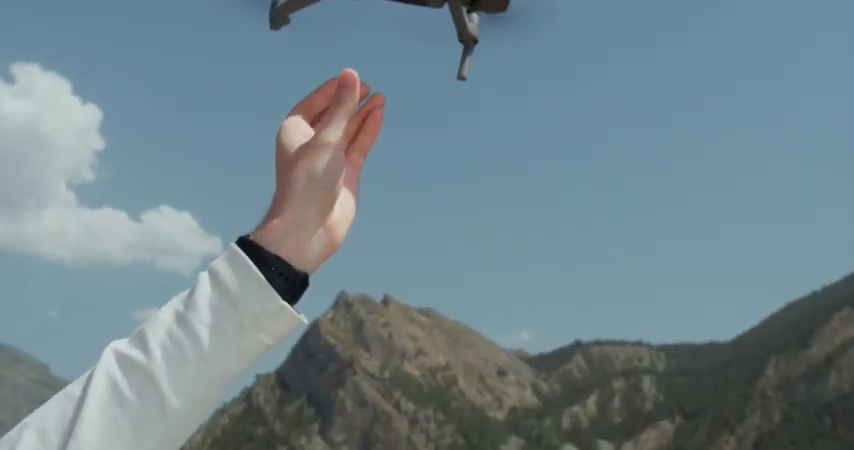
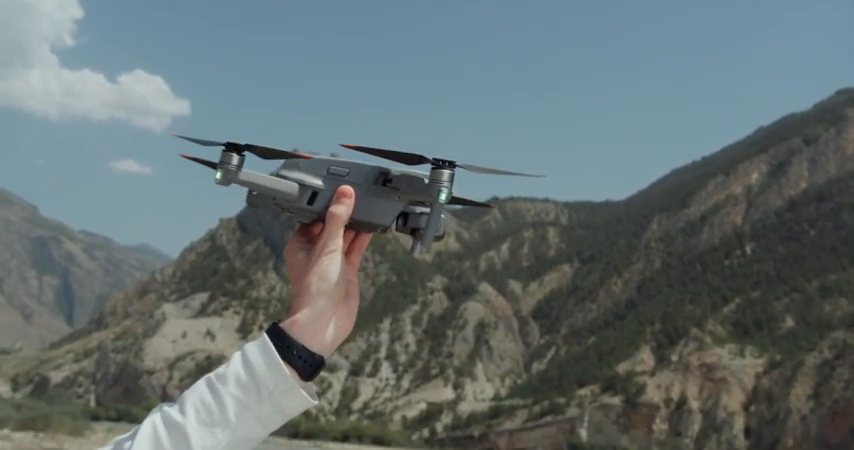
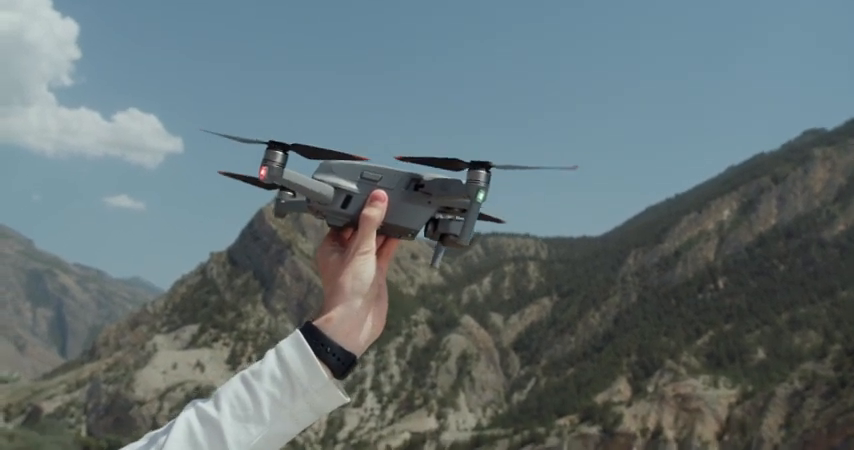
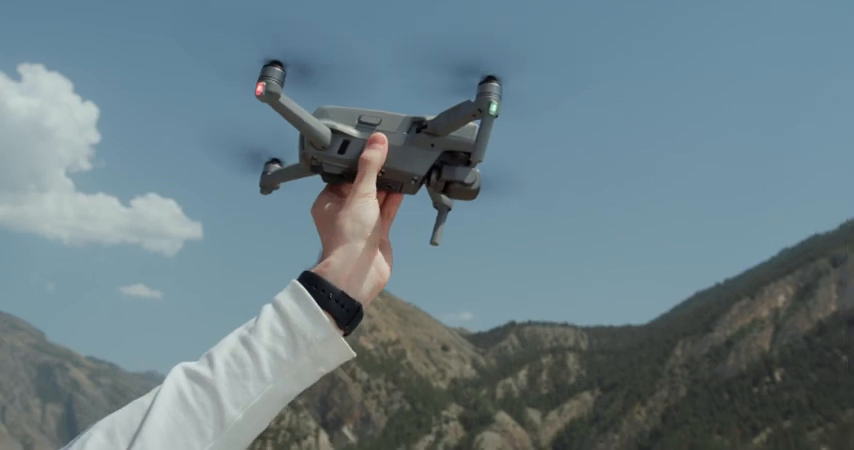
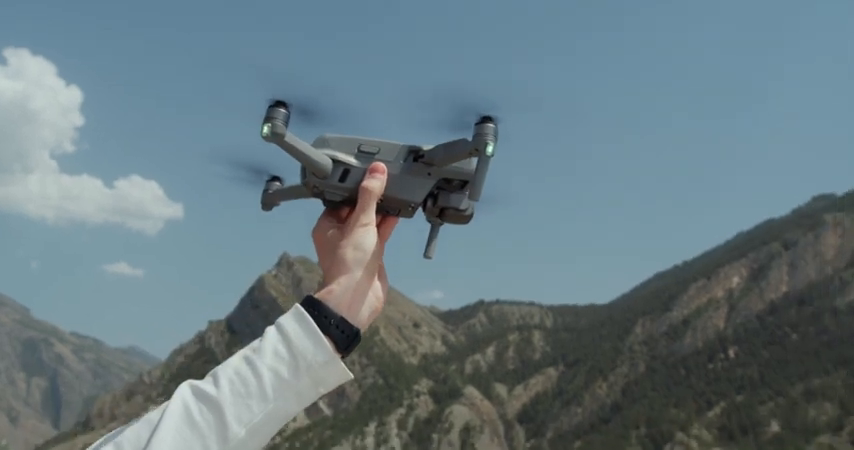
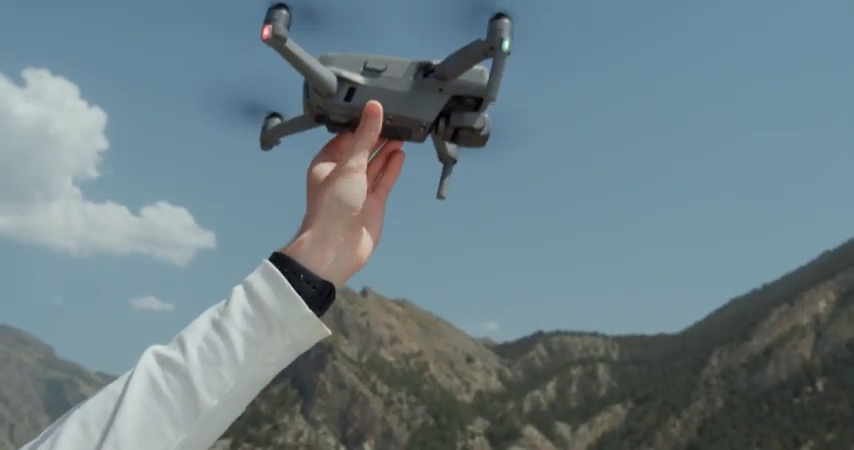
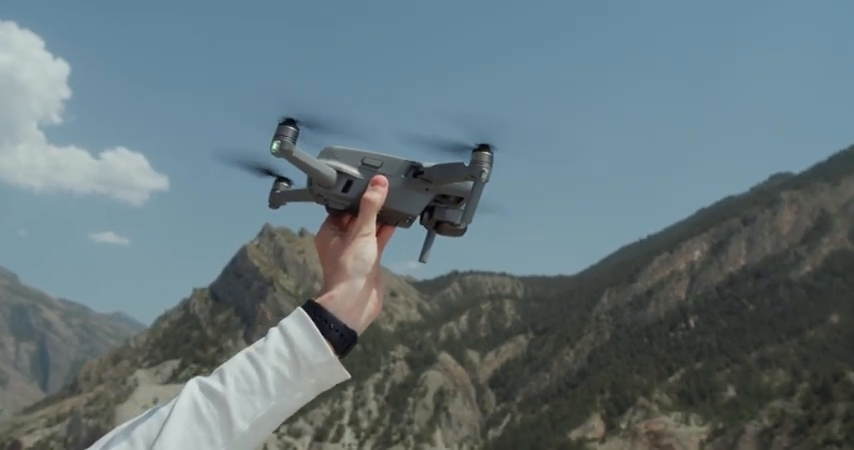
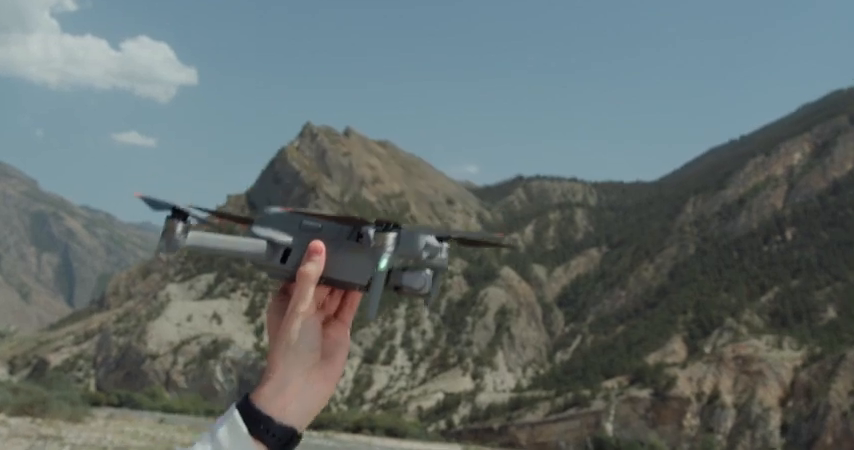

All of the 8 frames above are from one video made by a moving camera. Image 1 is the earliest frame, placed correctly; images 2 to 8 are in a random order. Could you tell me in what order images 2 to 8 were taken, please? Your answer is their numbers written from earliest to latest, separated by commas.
6, 4, 5, 7, 3, 2, 8
